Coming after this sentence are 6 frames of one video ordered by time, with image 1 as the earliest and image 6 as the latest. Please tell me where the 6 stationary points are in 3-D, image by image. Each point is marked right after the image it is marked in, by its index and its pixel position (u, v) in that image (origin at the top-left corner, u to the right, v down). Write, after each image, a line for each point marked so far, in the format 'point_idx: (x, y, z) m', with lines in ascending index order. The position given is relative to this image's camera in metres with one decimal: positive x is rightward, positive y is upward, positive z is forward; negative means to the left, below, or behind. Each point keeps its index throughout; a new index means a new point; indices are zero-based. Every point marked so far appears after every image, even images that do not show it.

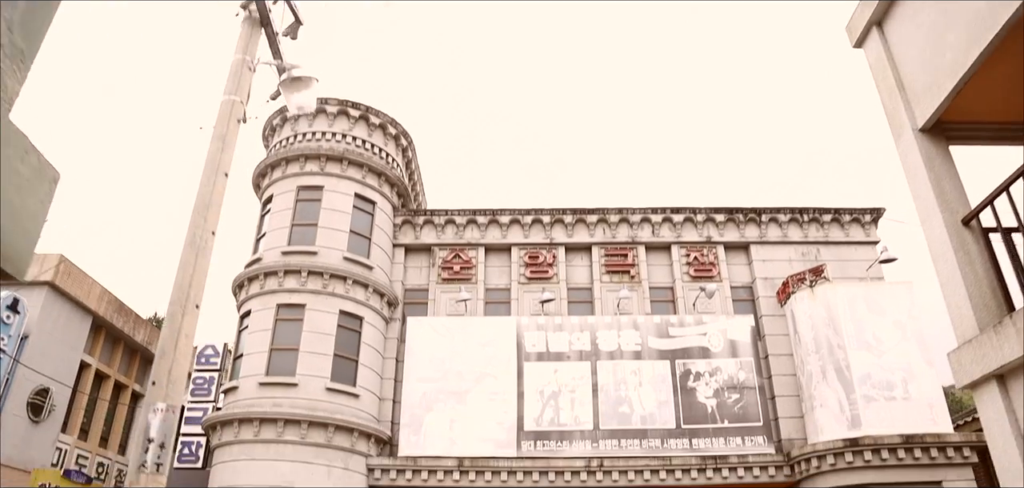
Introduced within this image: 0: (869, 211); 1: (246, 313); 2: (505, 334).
0: (+7.9, +0.7, +18.1) m
1: (-5.2, -1.4, +15.9) m
2: (-0.2, -1.8, +16.5) m
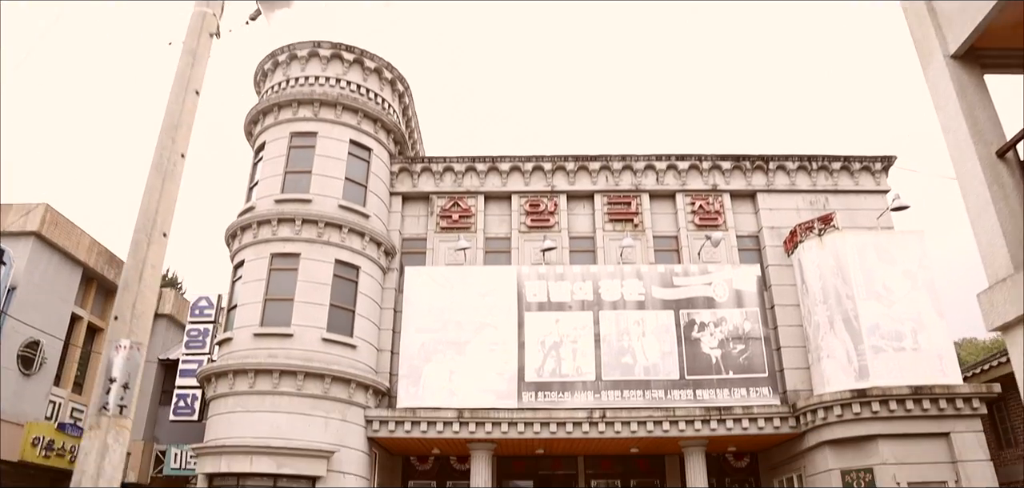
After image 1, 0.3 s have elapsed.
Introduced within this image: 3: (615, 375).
0: (+7.9, +1.8, +17.6) m
1: (-5.2, -0.4, +15.5) m
2: (-0.1, -0.8, +16.1) m
3: (+1.9, -2.4, +15.4) m
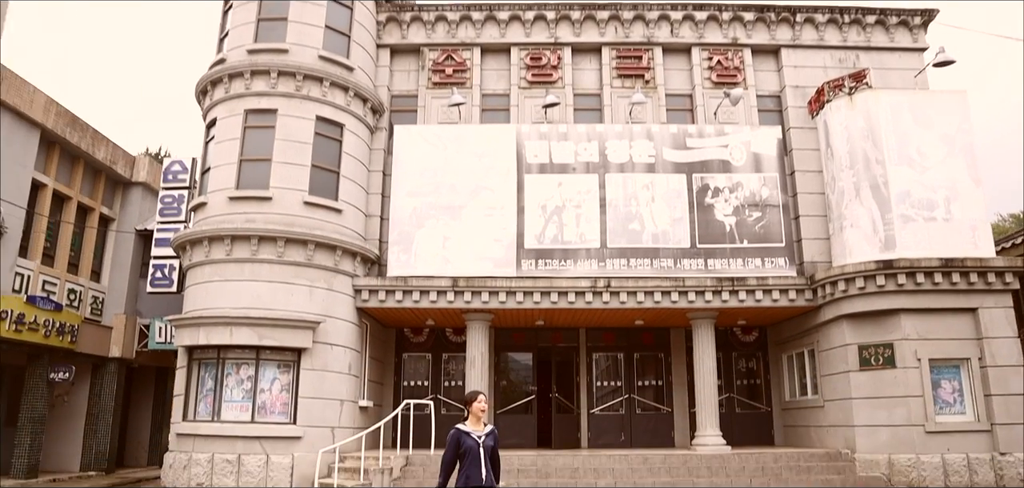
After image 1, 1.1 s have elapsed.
0: (+7.9, +4.5, +15.9) m
1: (-5.2, +2.1, +14.2) m
2: (-0.2, +1.8, +14.9) m
3: (+1.9, 0.0, +14.3) m
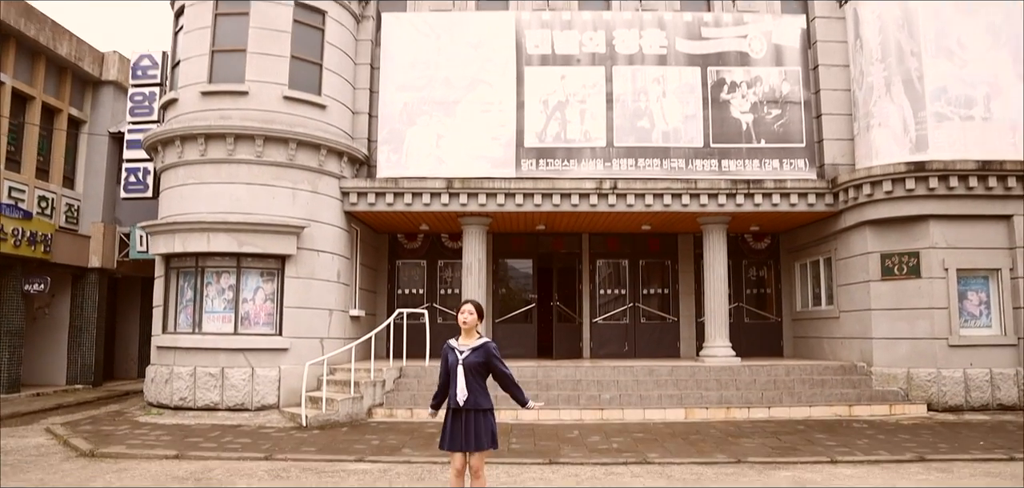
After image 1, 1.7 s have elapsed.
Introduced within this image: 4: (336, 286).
0: (+7.9, +6.3, +14.3) m
1: (-5.2, +3.7, +12.9) m
2: (-0.2, +3.5, +13.6) m
3: (+1.9, +1.6, +13.3) m
4: (-2.8, -0.7, +13.1) m
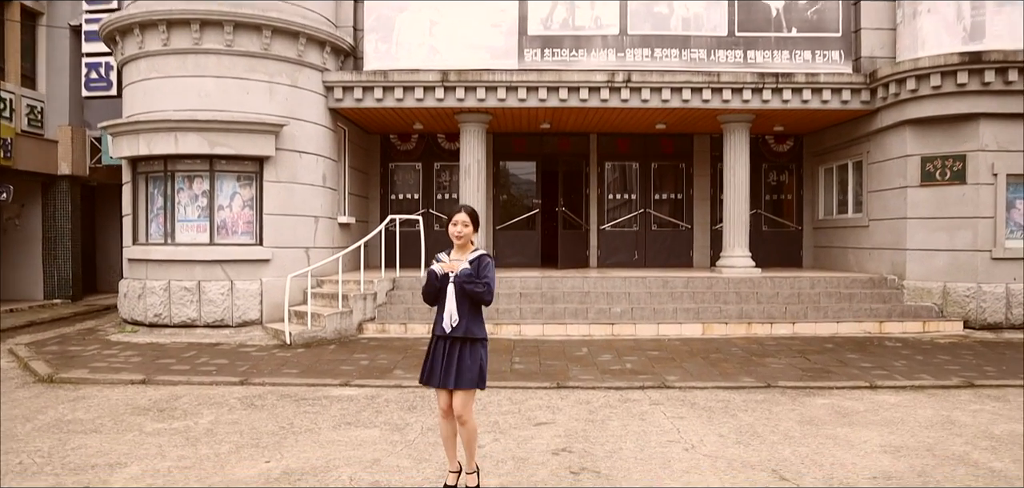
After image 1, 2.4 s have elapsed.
0: (+8.0, +7.8, +12.3) m
1: (-5.2, +5.1, +11.3) m
2: (-0.1, +4.9, +12.0) m
3: (+1.9, +3.1, +11.9) m
4: (-2.8, +0.8, +12.0) m
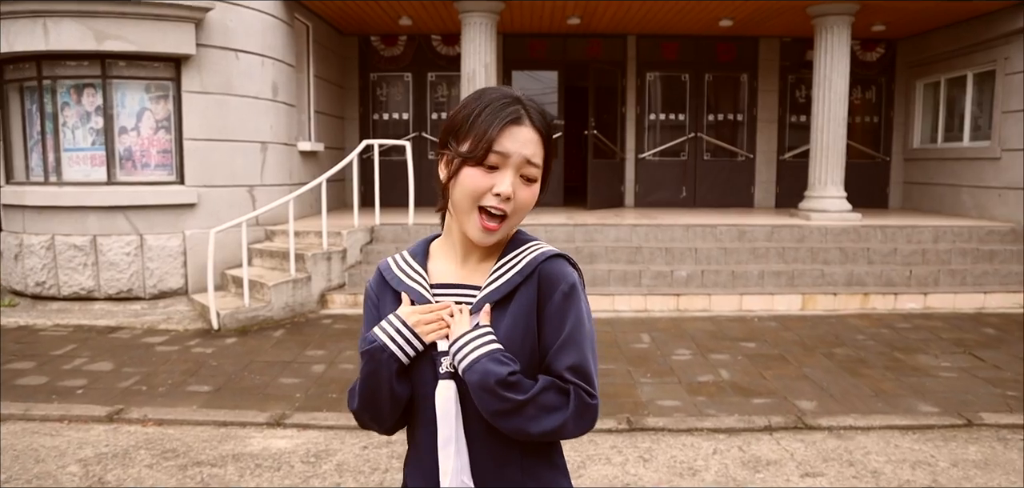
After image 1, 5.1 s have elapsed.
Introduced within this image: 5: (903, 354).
0: (+8.2, +8.4, +8.4) m
1: (-4.9, +5.7, +7.6) m
2: (+0.1, +5.6, +8.3) m
3: (+2.2, +3.7, +8.4) m
4: (-2.6, +1.5, +8.7) m
5: (+3.1, -0.9, +6.5) m
